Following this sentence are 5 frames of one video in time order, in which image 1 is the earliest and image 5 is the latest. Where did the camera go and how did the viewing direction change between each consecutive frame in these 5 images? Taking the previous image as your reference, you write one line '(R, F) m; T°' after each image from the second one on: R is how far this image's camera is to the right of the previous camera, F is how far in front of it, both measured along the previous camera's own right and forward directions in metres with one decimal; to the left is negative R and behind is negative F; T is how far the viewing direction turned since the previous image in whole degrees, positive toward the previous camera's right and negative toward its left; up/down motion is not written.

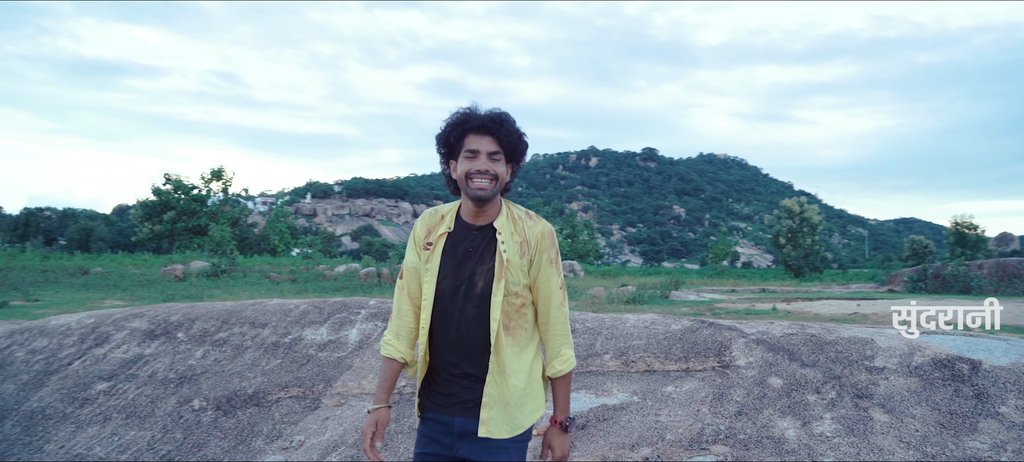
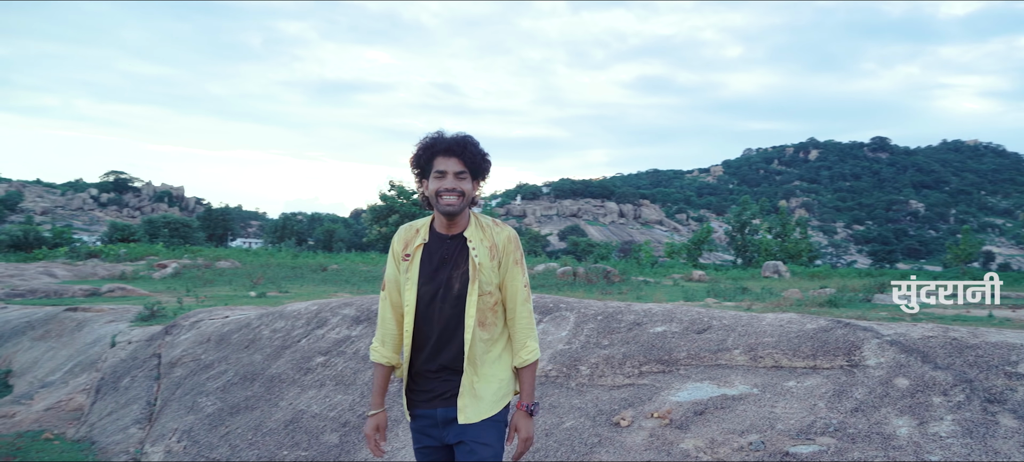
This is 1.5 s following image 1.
(+0.4, -0.4) m; -17°
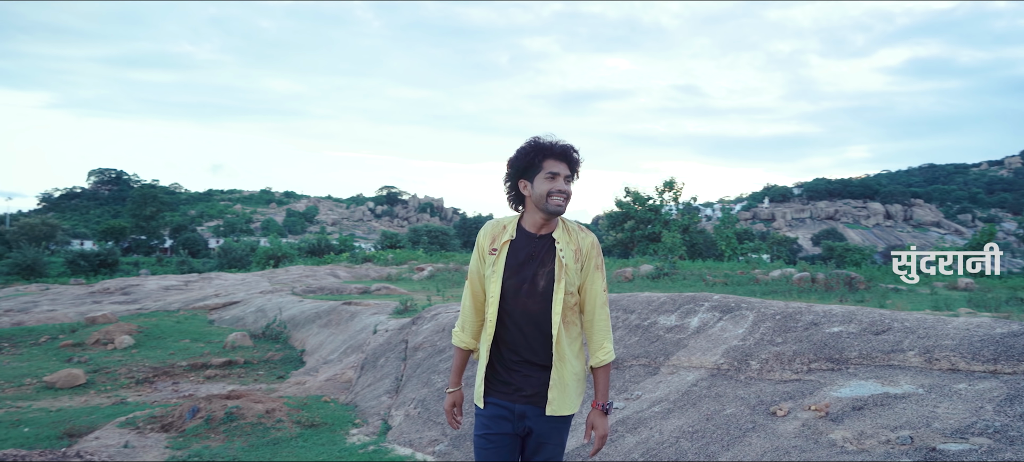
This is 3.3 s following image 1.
(+0.5, -0.5) m; -19°
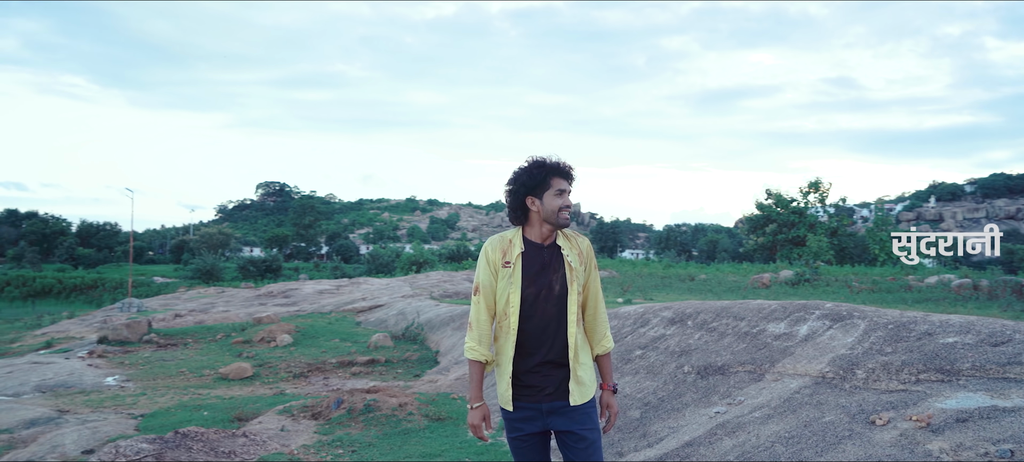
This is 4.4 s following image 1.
(+0.2, -0.3) m; -11°
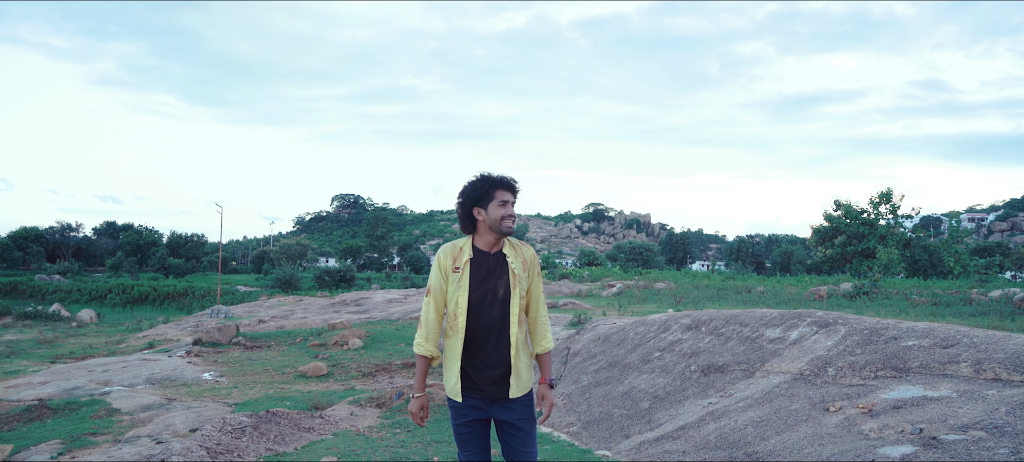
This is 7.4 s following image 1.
(+0.4, -1.0) m; -6°
